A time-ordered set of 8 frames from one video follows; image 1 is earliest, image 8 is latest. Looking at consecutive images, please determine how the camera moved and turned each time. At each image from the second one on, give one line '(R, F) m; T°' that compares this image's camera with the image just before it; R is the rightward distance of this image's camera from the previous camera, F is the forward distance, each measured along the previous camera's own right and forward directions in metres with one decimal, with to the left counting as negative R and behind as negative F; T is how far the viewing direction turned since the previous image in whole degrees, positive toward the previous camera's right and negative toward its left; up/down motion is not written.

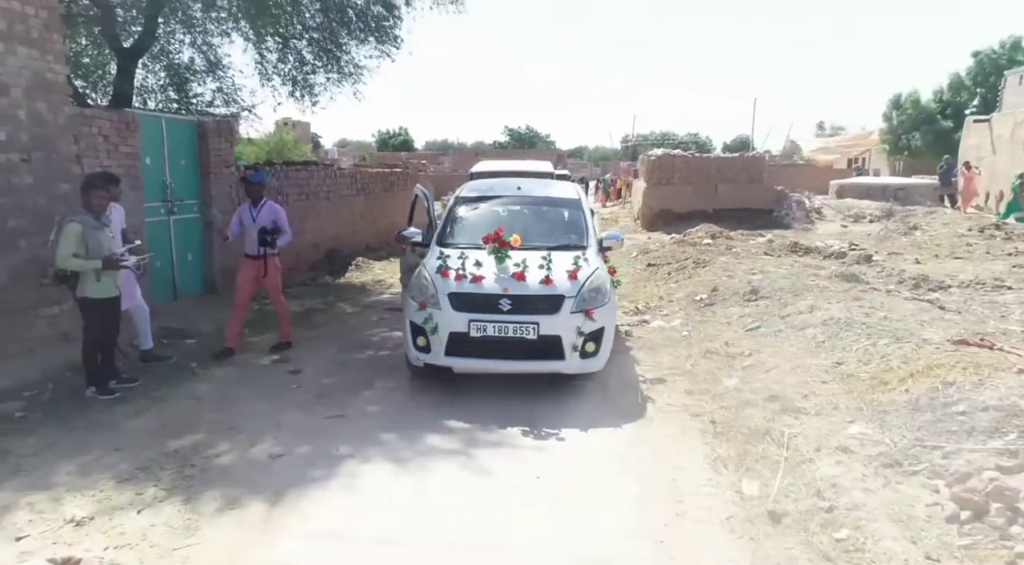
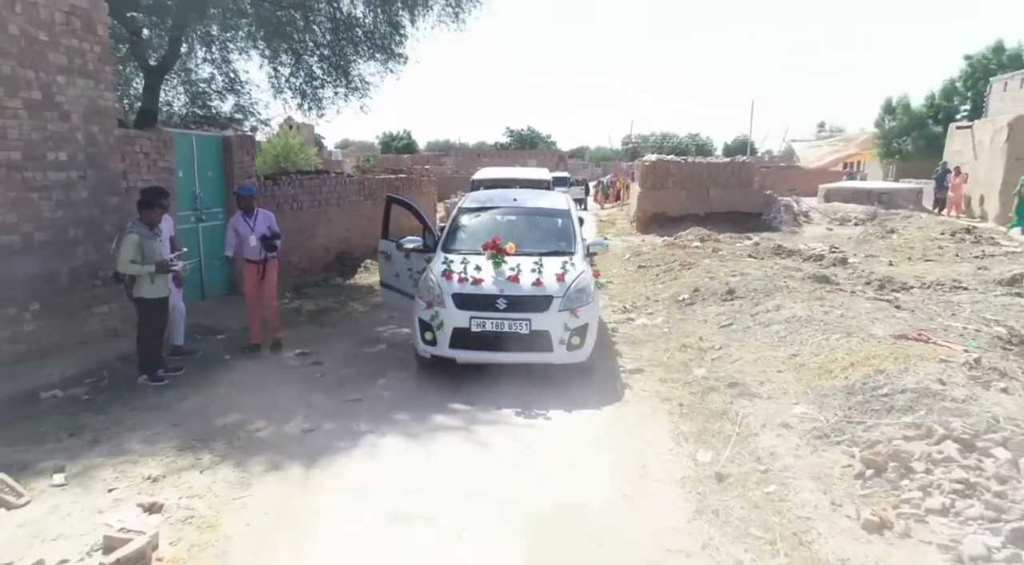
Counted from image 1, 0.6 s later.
(+0.1, -0.7) m; 0°
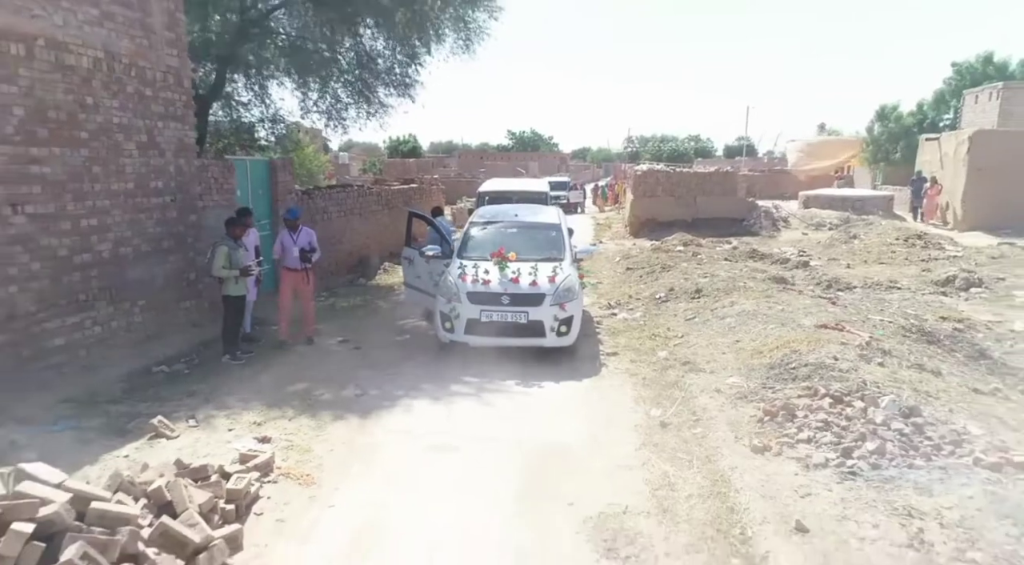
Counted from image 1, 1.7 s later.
(0.0, -1.4) m; 0°
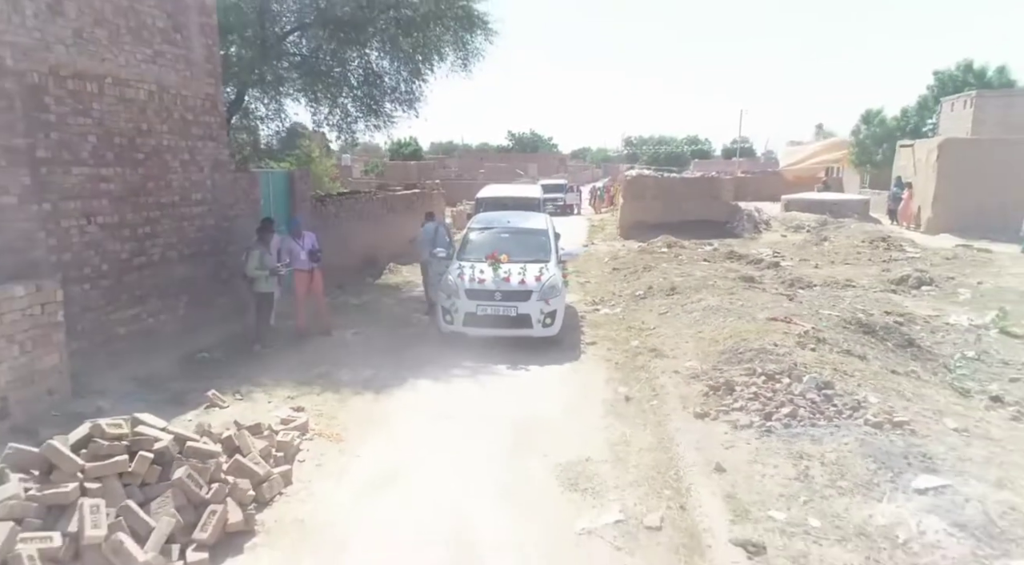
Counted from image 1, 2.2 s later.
(+0.1, -1.0) m; 0°
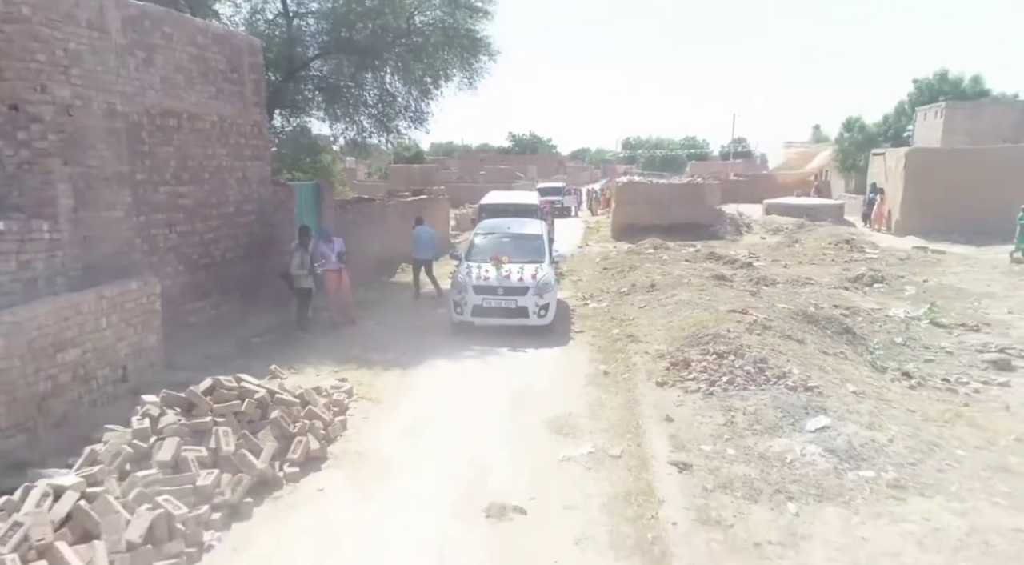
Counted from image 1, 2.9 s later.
(0.0, -1.5) m; 0°
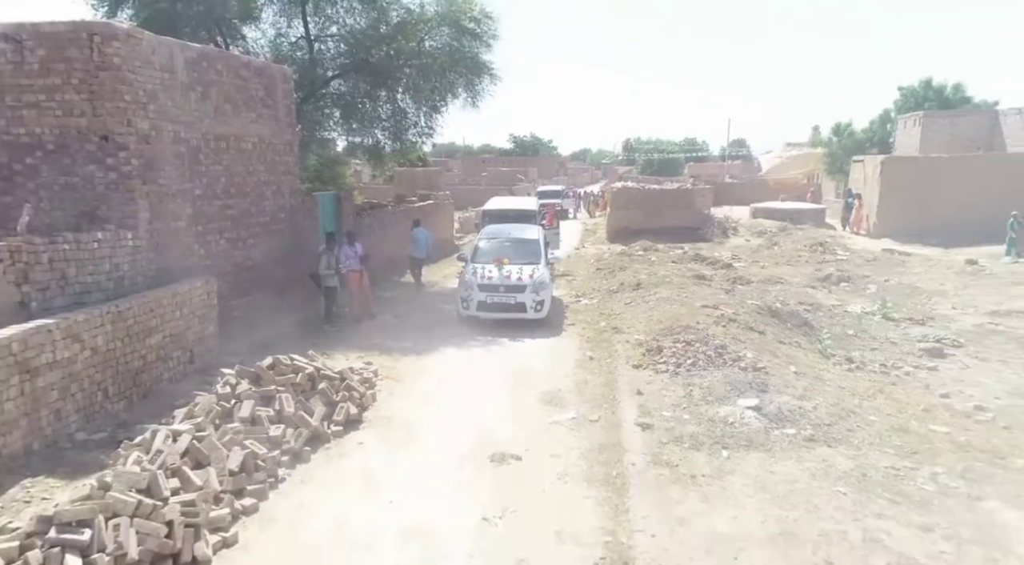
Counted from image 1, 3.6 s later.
(0.0, -1.3) m; 0°
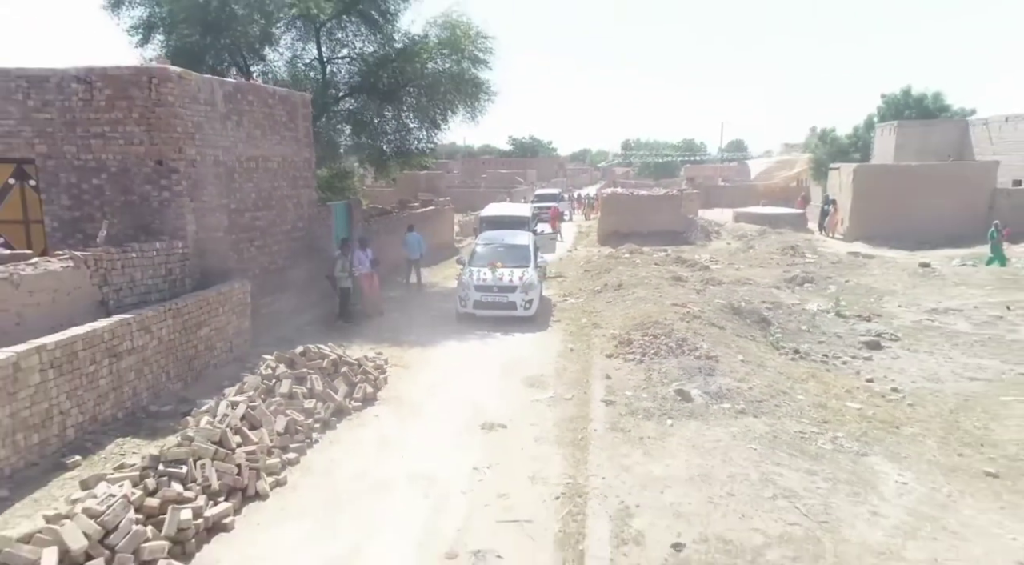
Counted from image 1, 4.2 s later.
(+0.2, -1.4) m; 0°
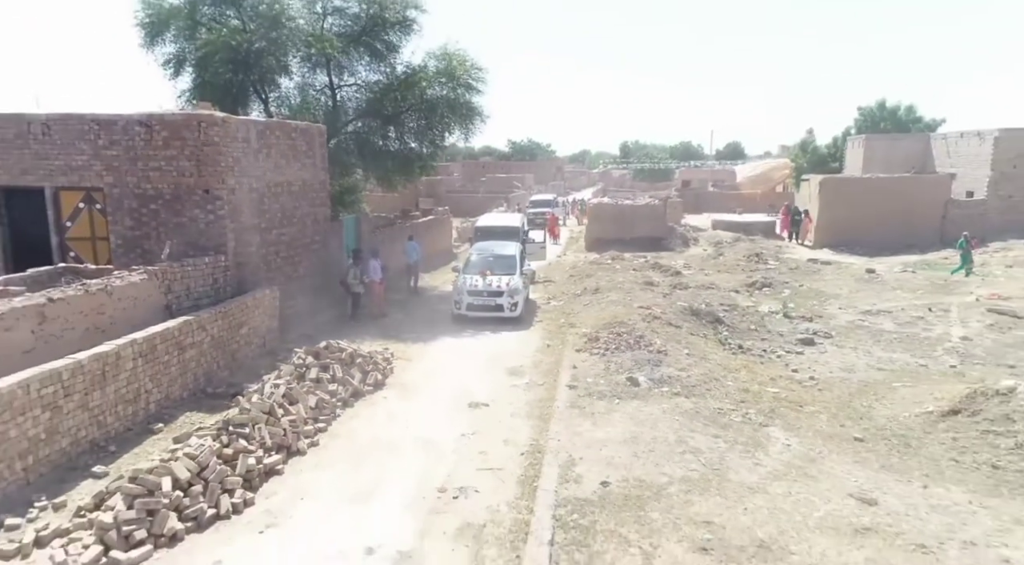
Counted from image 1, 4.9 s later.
(+0.3, -1.9) m; 0°
